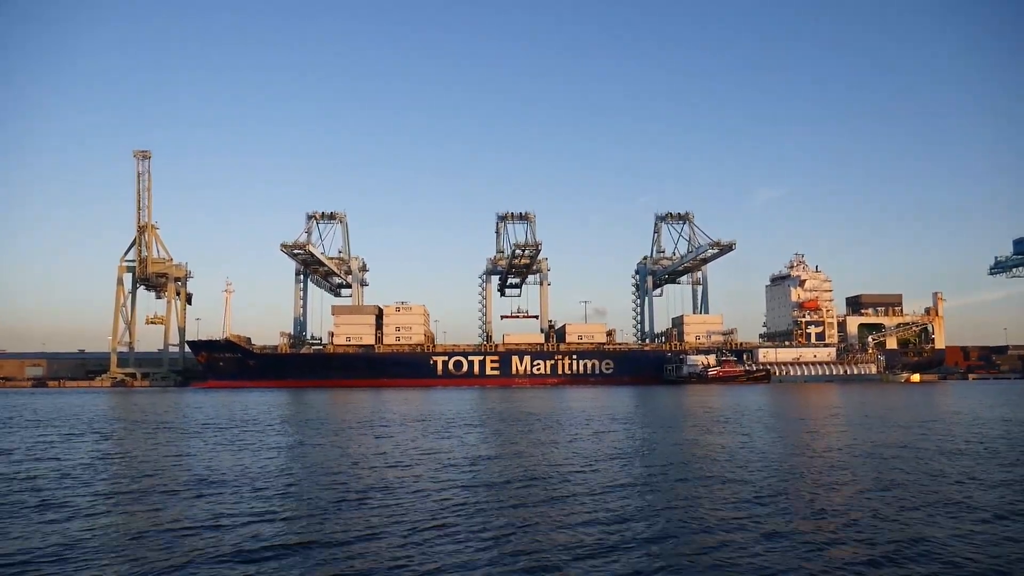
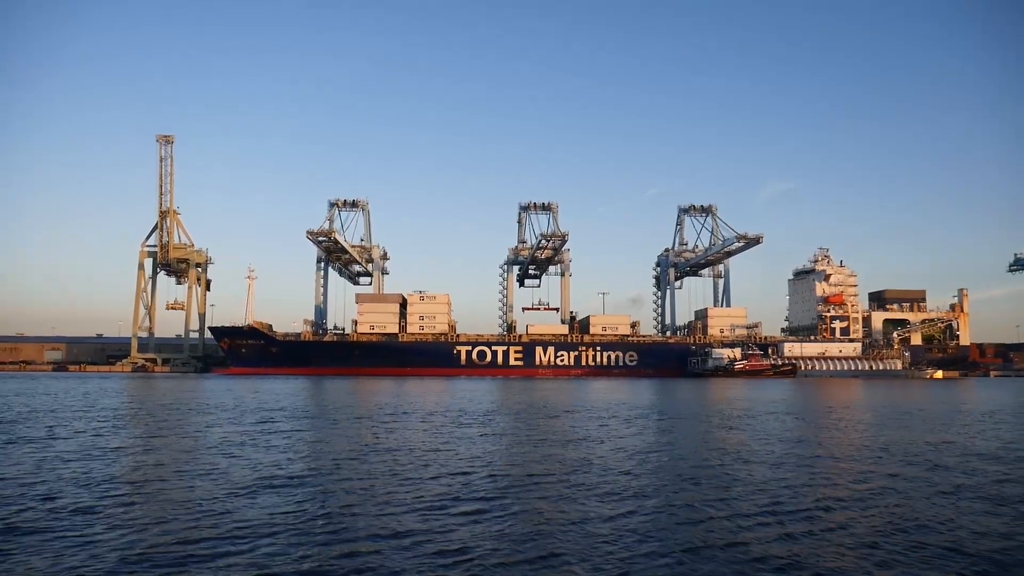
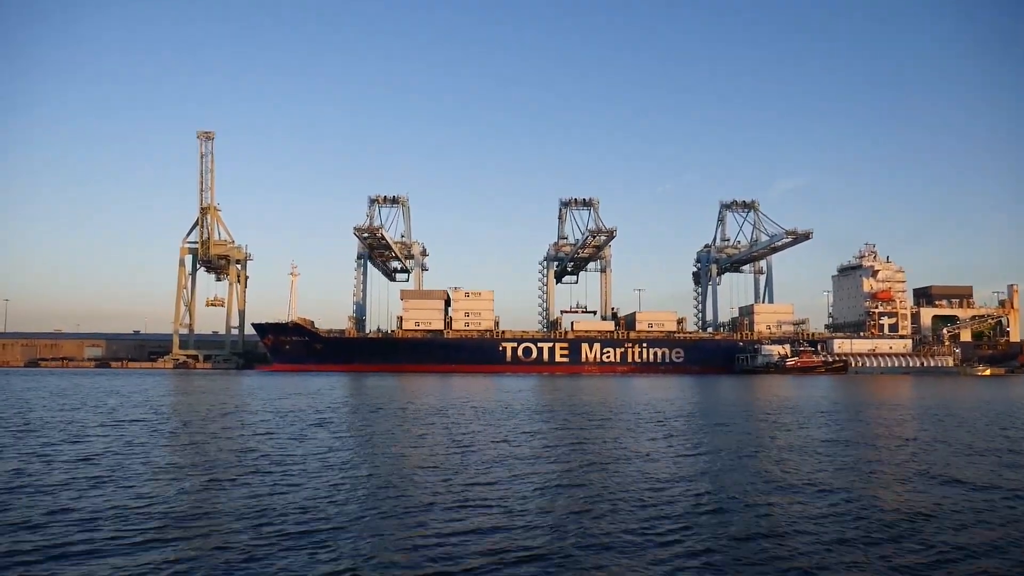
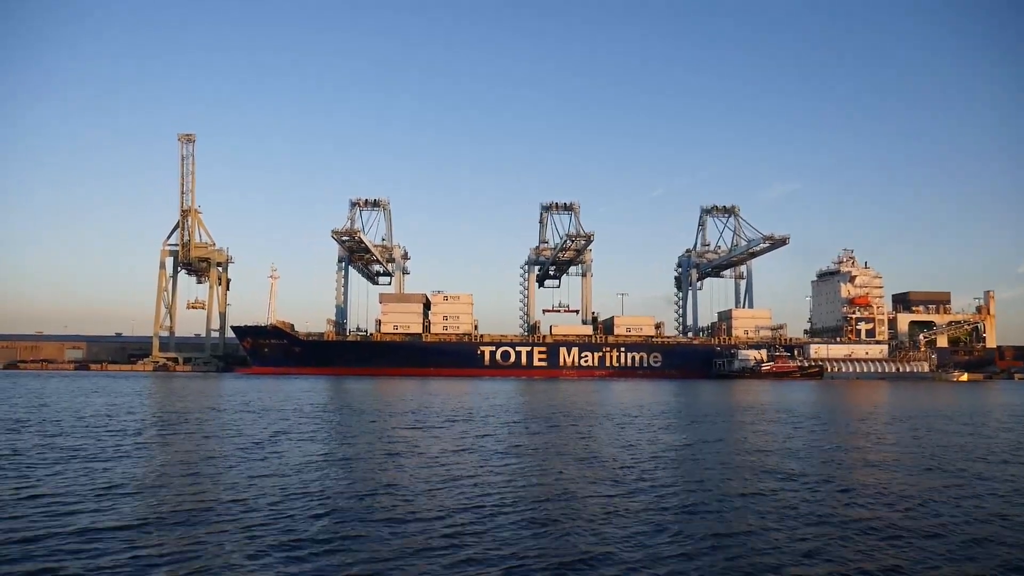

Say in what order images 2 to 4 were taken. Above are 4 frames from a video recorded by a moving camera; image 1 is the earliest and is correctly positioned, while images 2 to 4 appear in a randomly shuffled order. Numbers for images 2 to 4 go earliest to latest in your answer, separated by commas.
2, 4, 3
